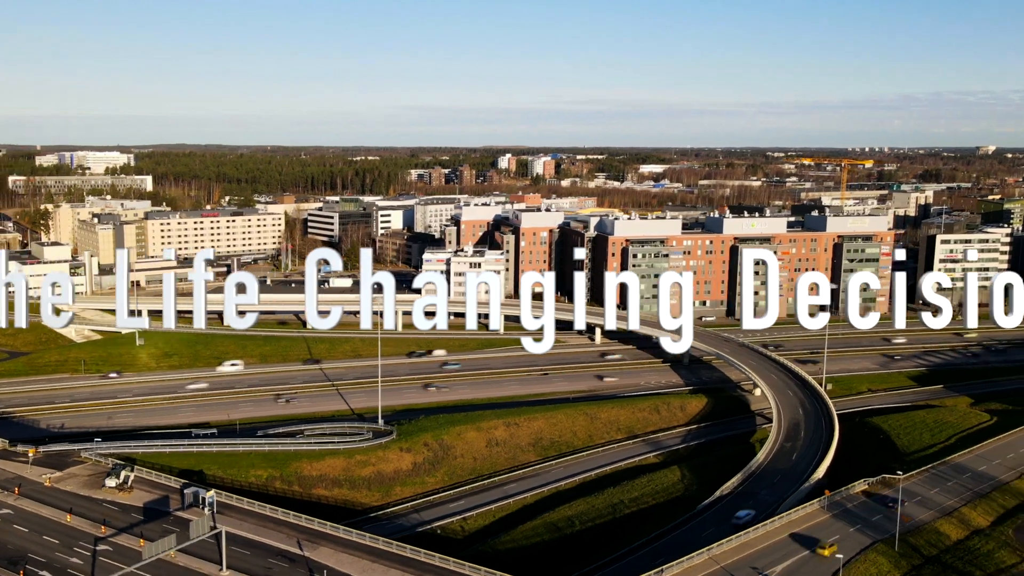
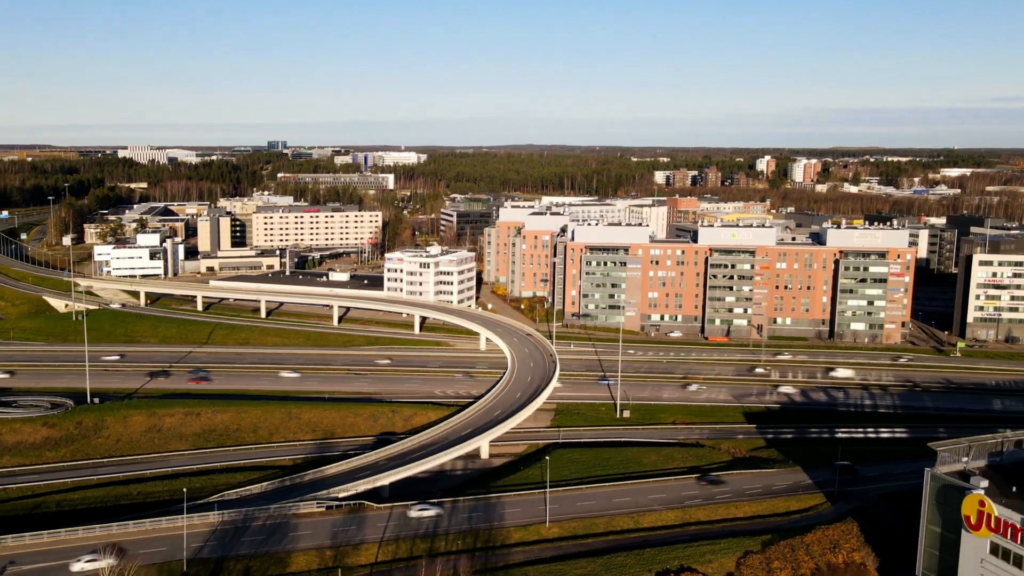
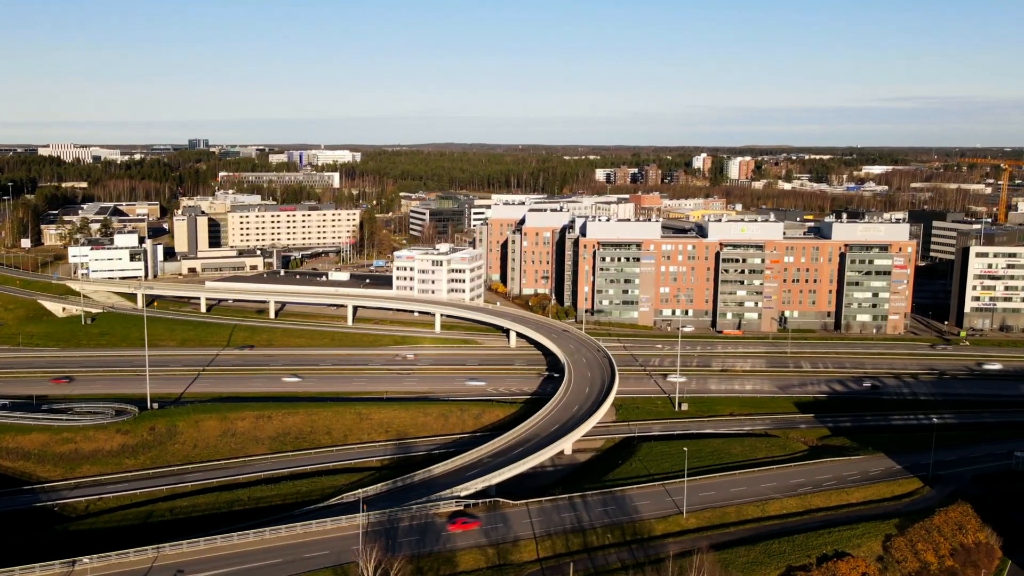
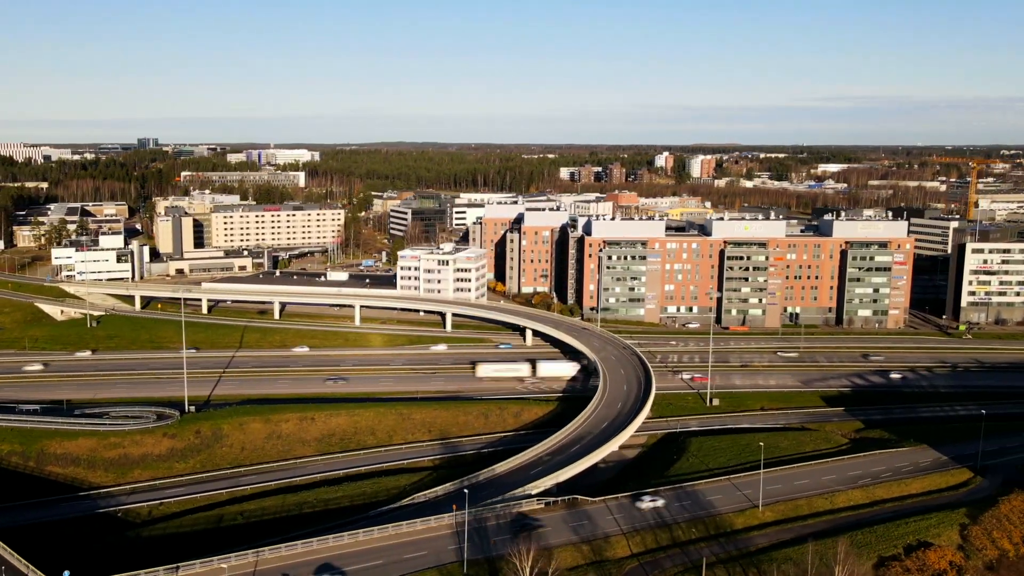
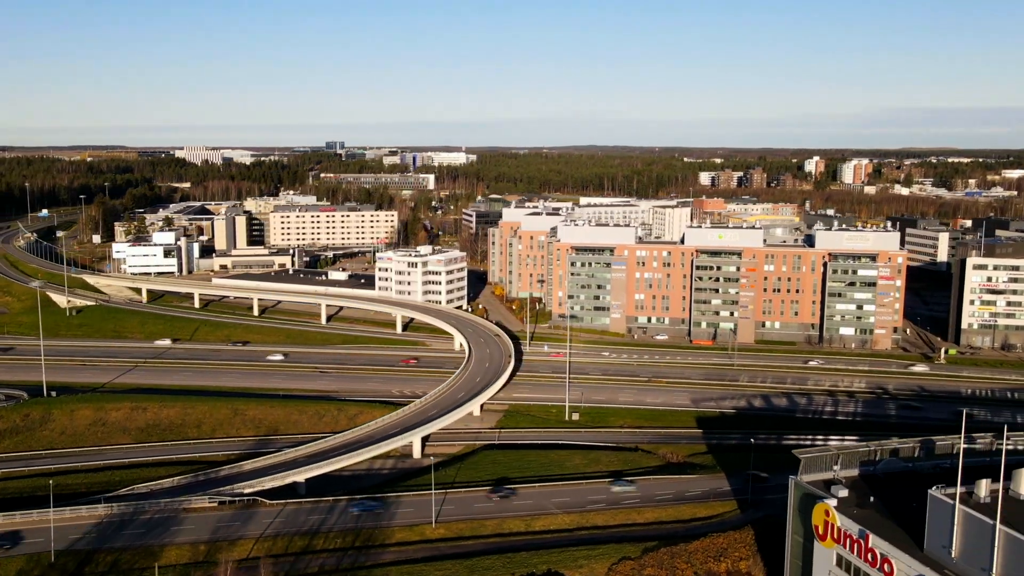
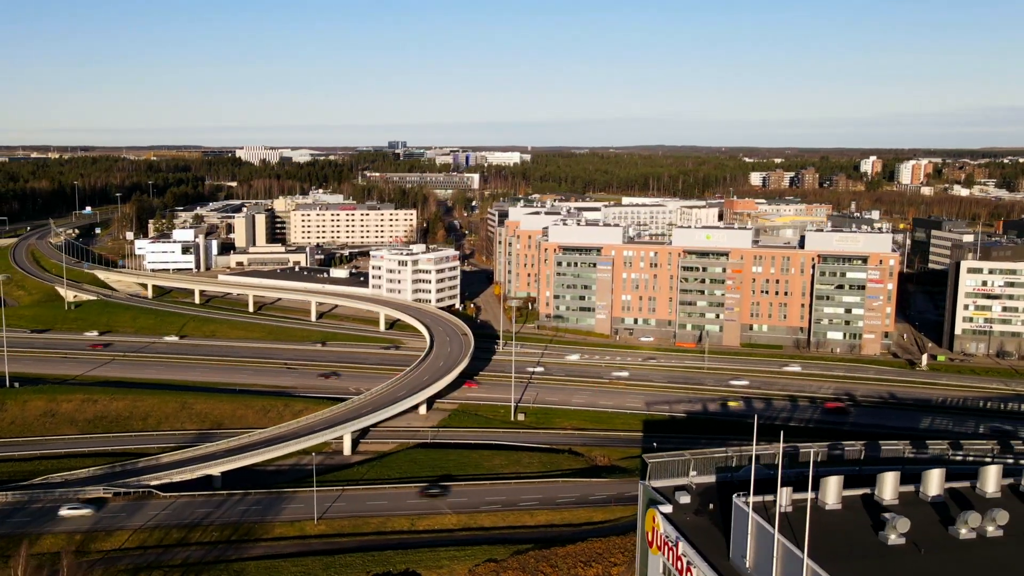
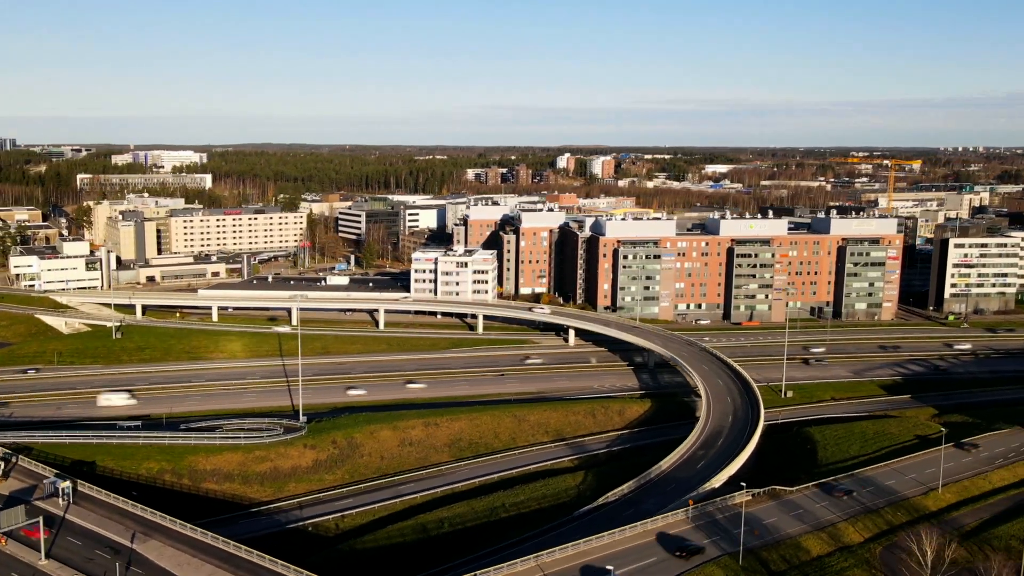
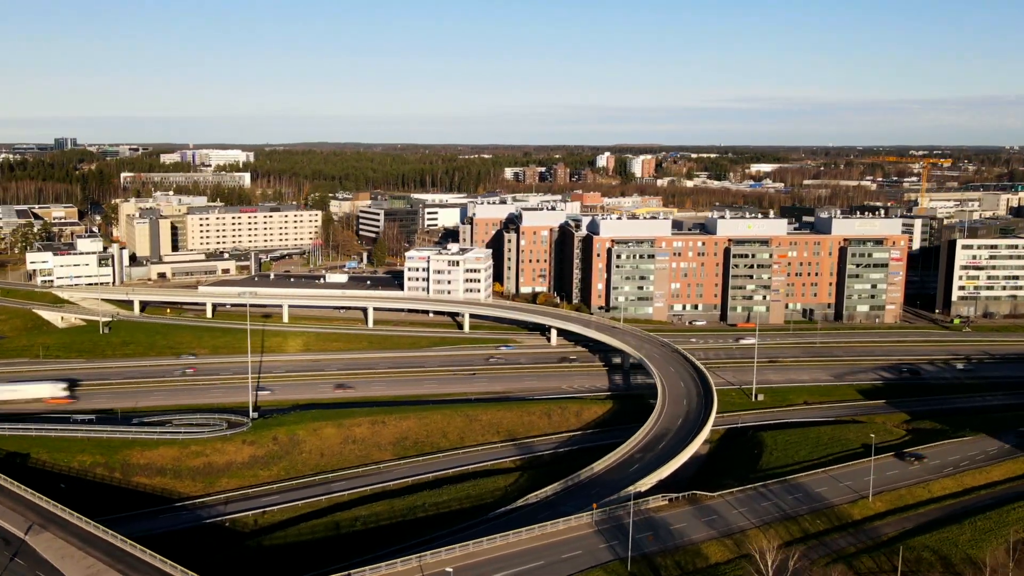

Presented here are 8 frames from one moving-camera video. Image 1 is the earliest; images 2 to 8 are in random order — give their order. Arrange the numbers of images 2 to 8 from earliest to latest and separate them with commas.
7, 8, 4, 3, 2, 5, 6
